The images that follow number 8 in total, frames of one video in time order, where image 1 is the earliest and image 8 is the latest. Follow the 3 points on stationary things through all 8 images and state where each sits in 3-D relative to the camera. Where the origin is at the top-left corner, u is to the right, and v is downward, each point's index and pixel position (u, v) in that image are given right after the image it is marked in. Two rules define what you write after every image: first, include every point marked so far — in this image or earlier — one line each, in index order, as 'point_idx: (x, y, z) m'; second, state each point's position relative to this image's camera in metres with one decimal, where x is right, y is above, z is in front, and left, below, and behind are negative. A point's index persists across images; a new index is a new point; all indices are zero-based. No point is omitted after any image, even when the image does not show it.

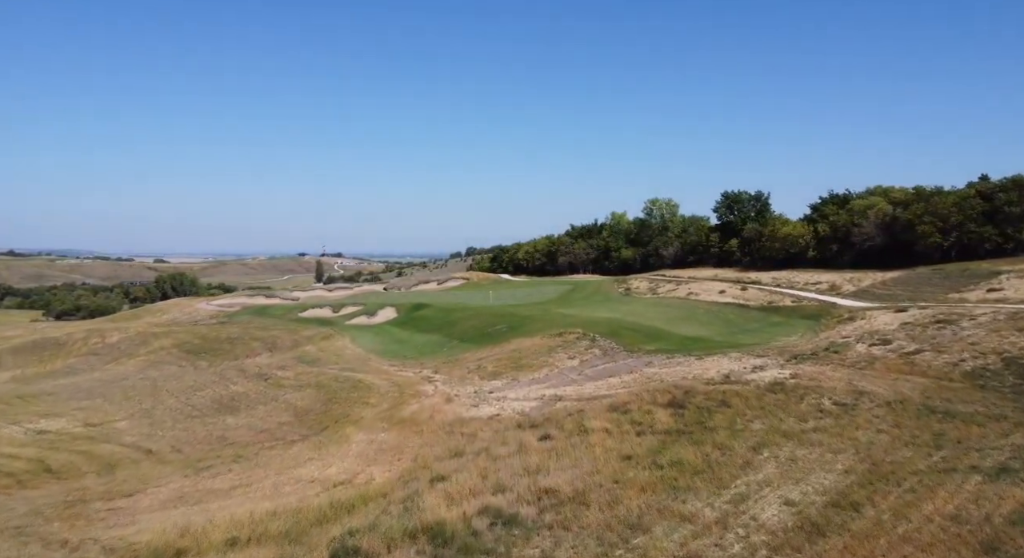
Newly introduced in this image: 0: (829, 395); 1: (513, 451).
0: (+9.4, -3.4, +18.9) m
1: (0.0, -4.8, +17.8) m
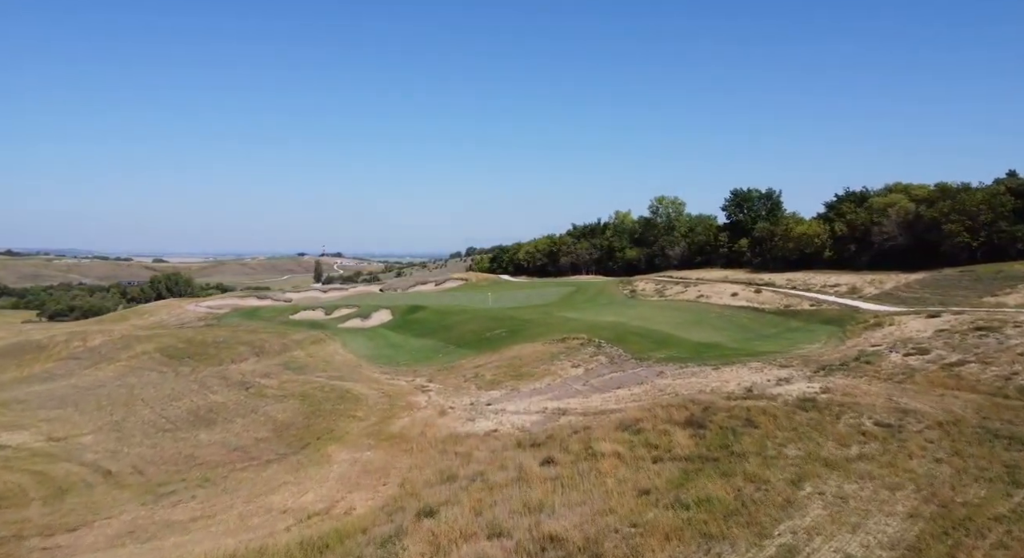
0: (+9.4, -3.5, +16.7) m
1: (0.0, -4.9, +15.7) m
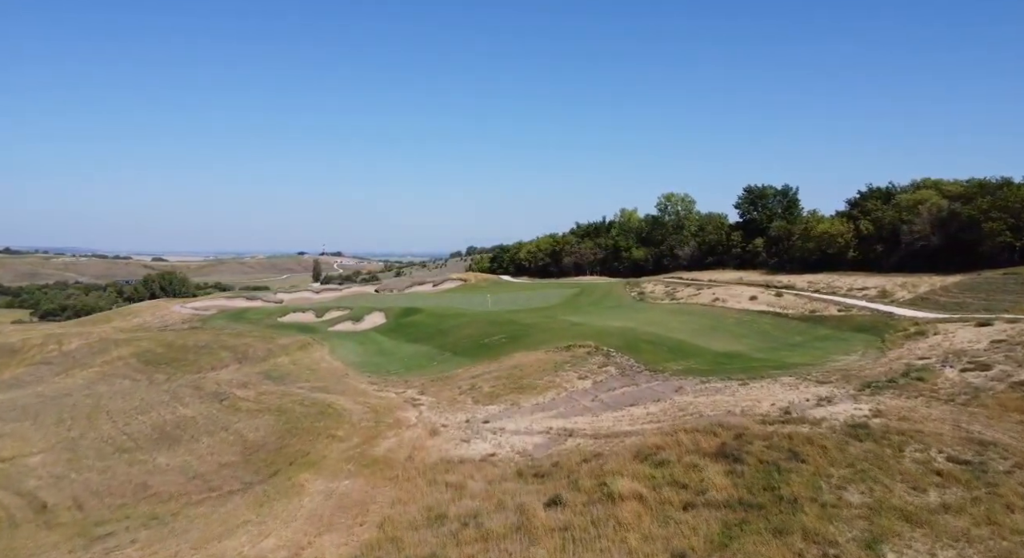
0: (+9.4, -3.7, +14.0) m
1: (0.0, -5.0, +13.0) m
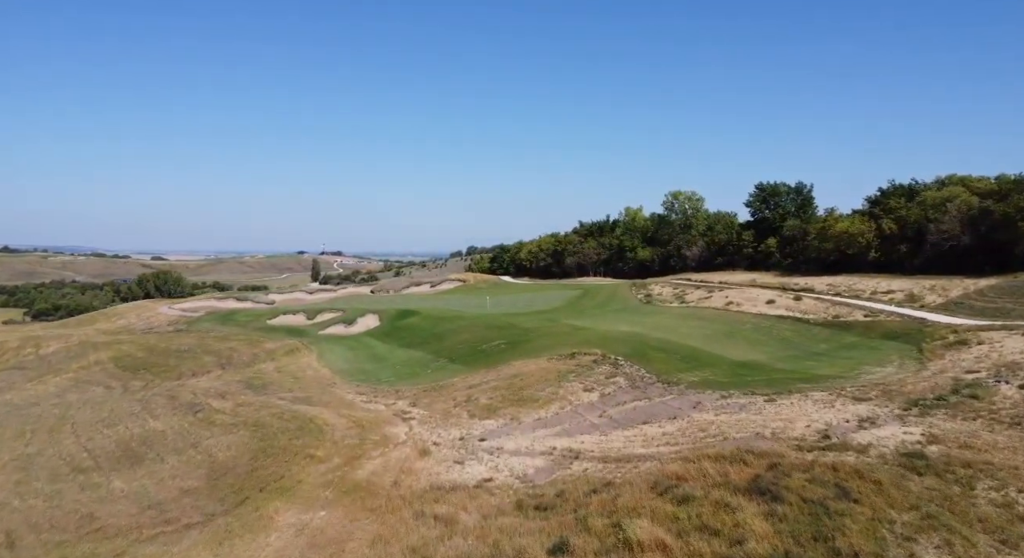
0: (+9.4, -3.8, +11.8) m
1: (-0.1, -5.1, +10.8) m
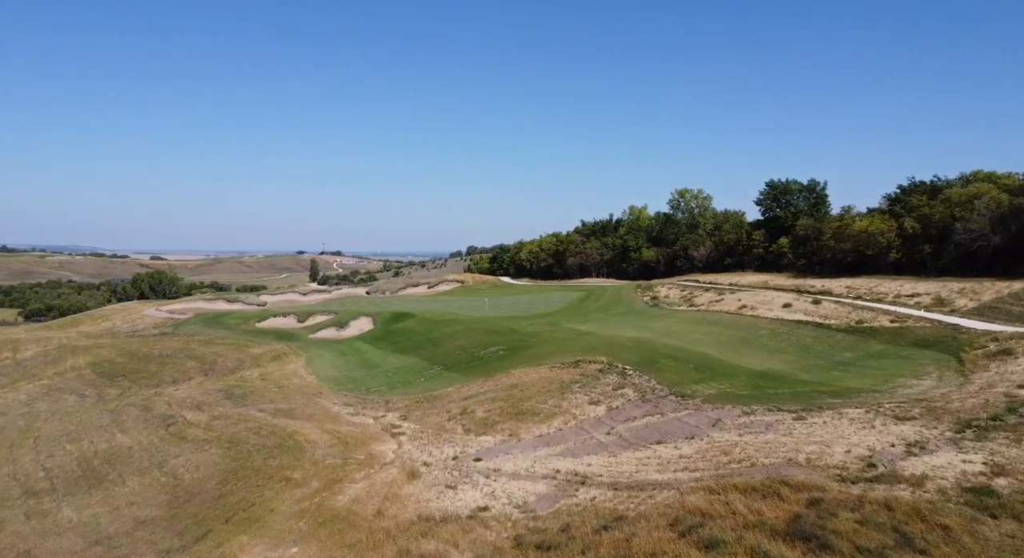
0: (+9.3, -3.9, +9.9) m
1: (-0.1, -5.2, +8.8) m
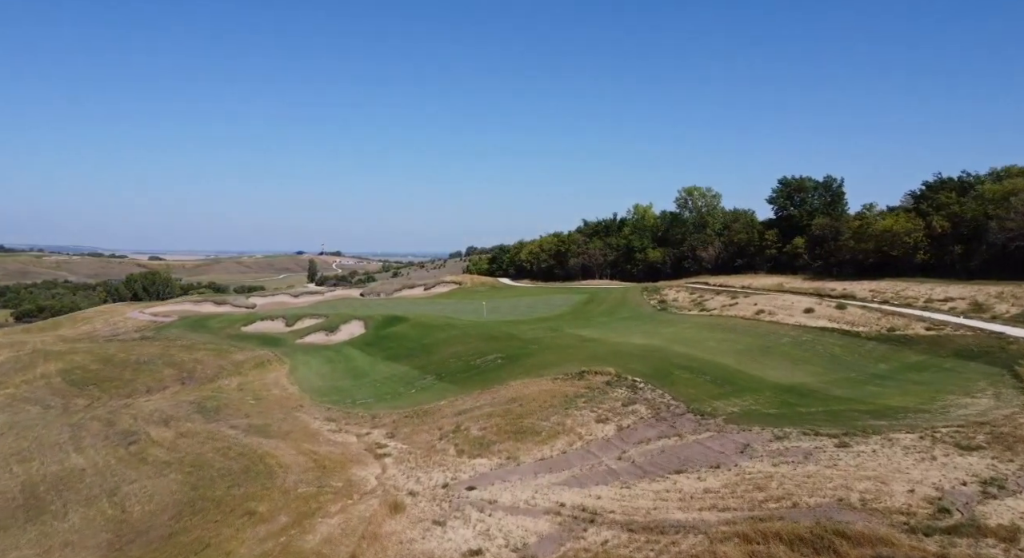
0: (+9.3, -4.0, +7.6) m
1: (-0.2, -5.3, +6.6) m
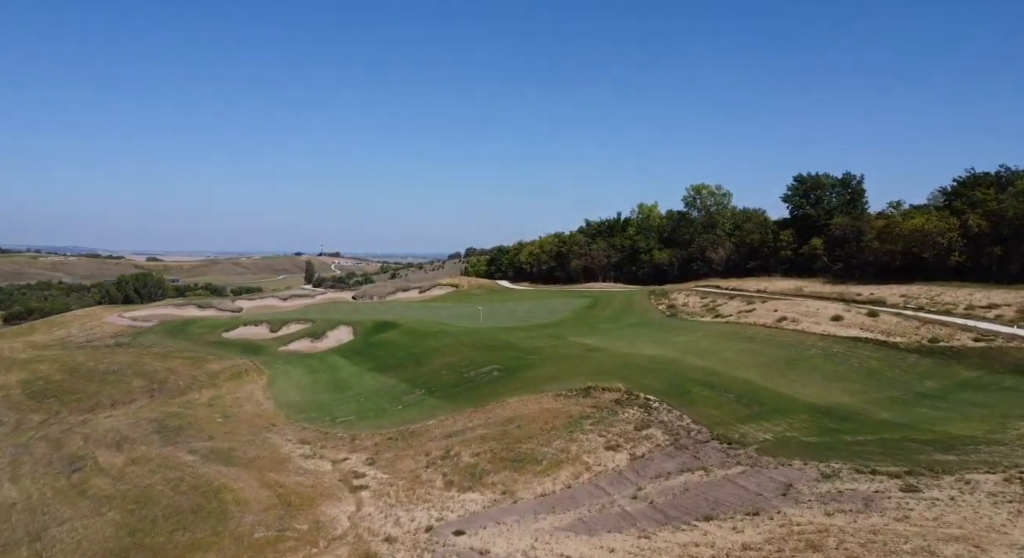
0: (+9.2, -4.1, +5.1) m
1: (-0.3, -5.4, +4.1) m
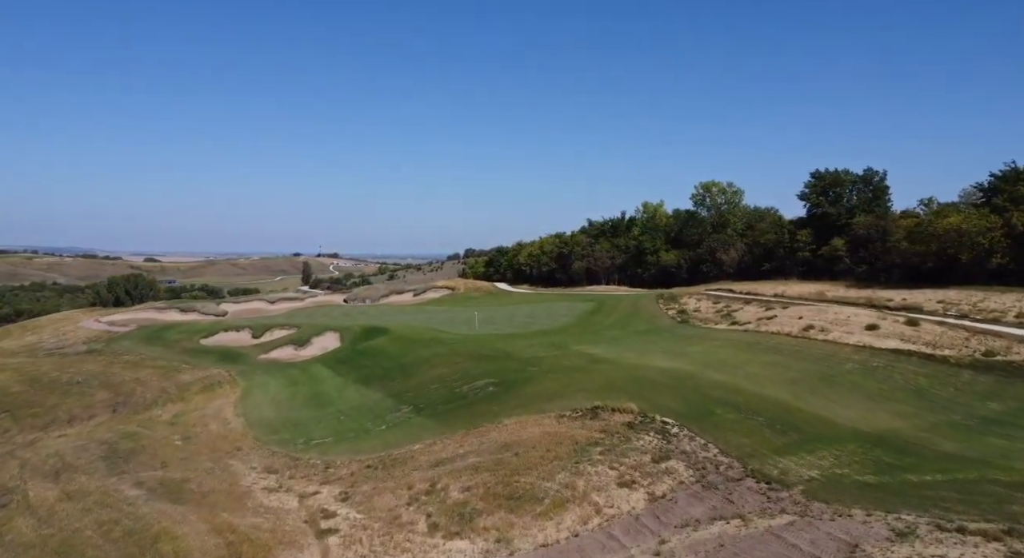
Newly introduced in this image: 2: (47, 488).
0: (+9.1, -4.2, +2.5) m
1: (-0.3, -5.5, +1.5) m
2: (-12.1, -5.4, +16.6) m
